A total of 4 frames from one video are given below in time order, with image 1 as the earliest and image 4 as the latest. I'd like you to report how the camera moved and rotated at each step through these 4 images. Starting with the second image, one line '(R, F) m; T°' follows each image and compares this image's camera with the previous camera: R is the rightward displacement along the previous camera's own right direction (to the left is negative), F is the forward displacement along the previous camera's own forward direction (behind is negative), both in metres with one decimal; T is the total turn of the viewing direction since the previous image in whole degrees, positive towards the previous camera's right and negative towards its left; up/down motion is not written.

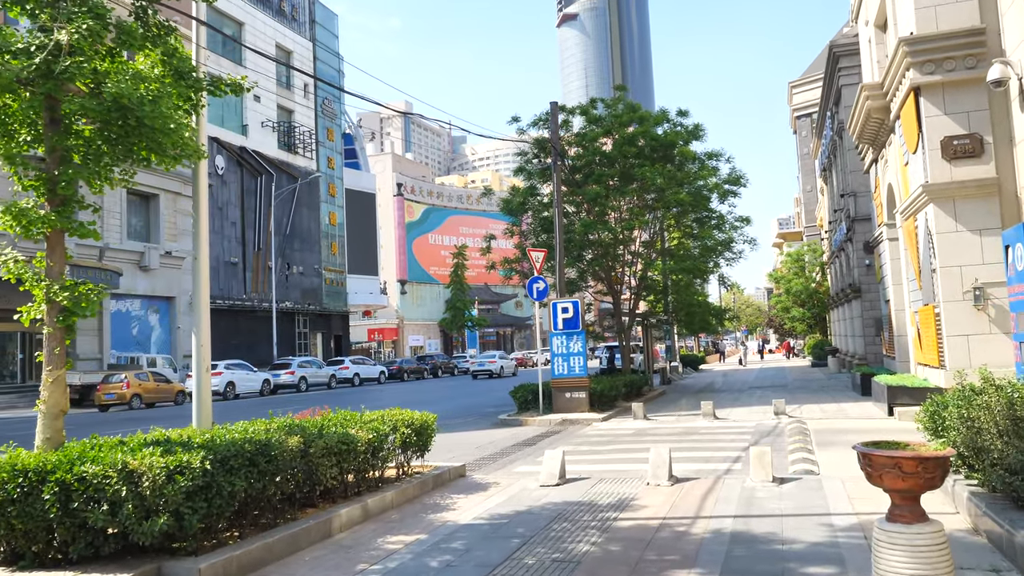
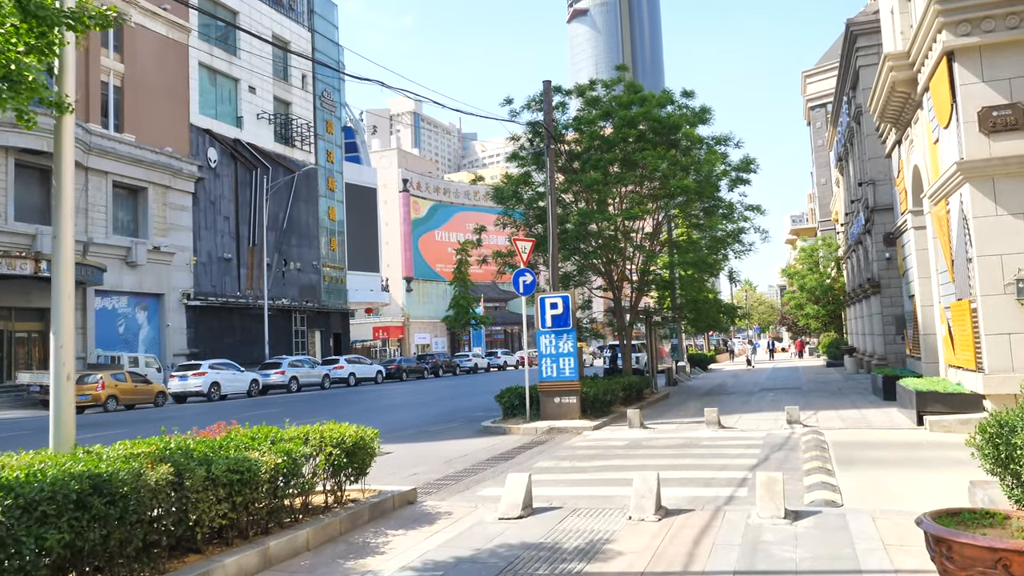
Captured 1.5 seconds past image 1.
(+0.5, +1.5) m; -1°
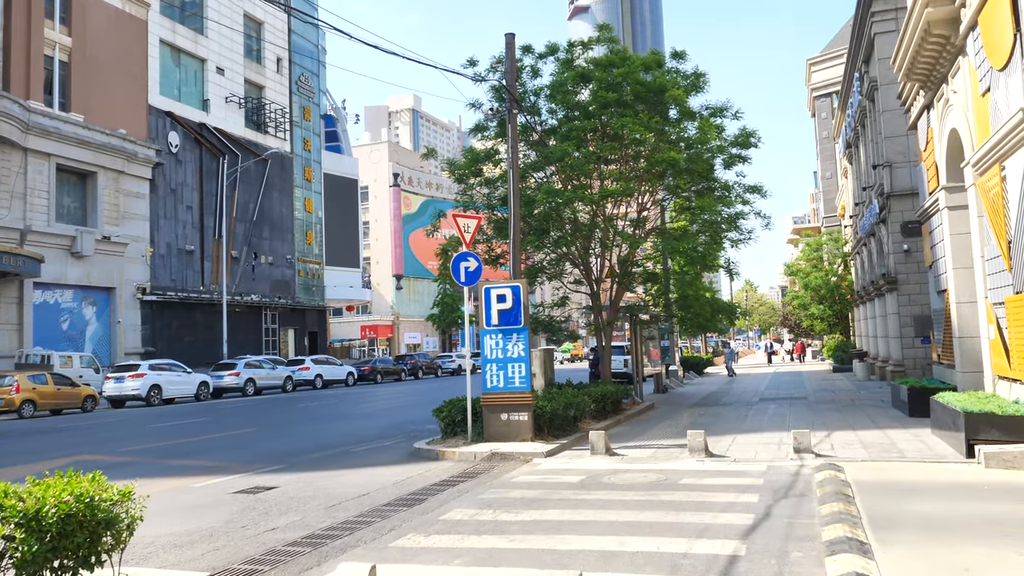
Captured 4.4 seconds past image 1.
(+1.0, +2.9) m; 0°
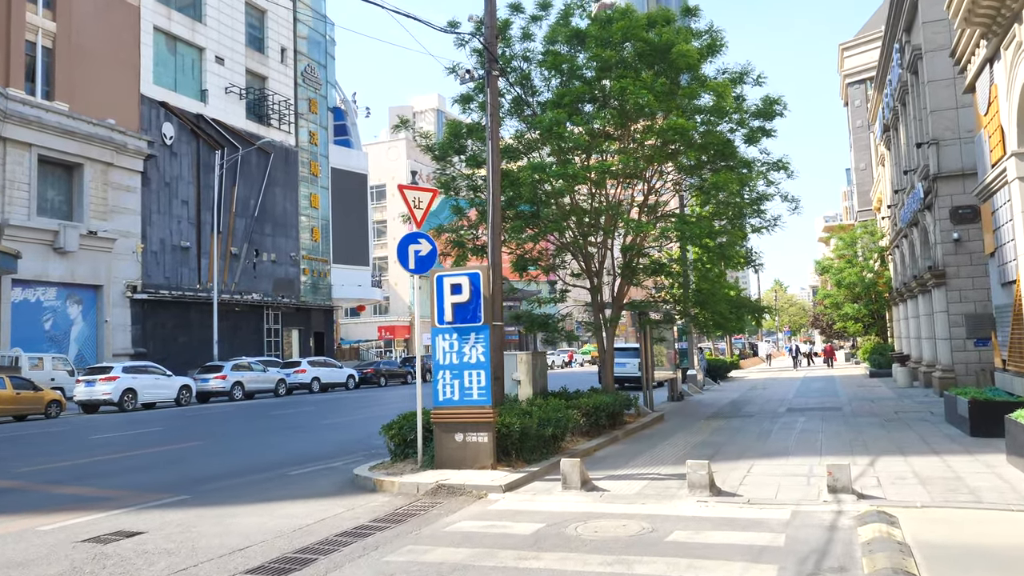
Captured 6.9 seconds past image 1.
(+0.8, +2.3) m; -2°
